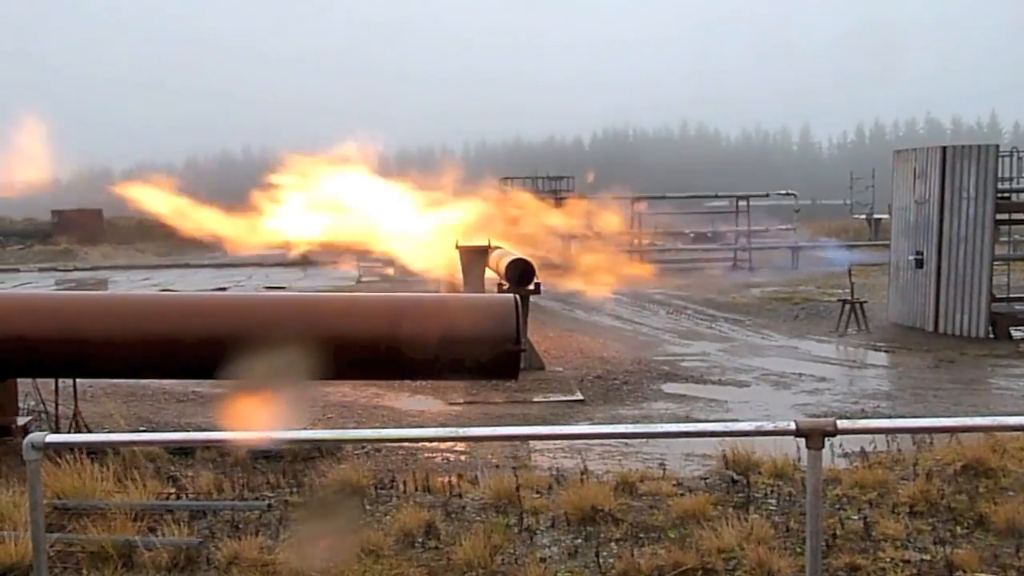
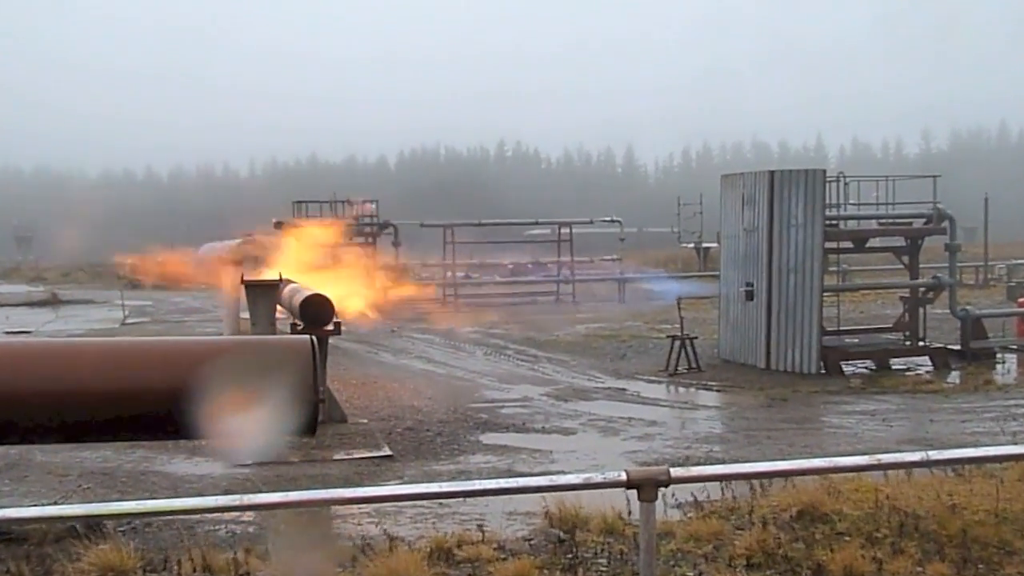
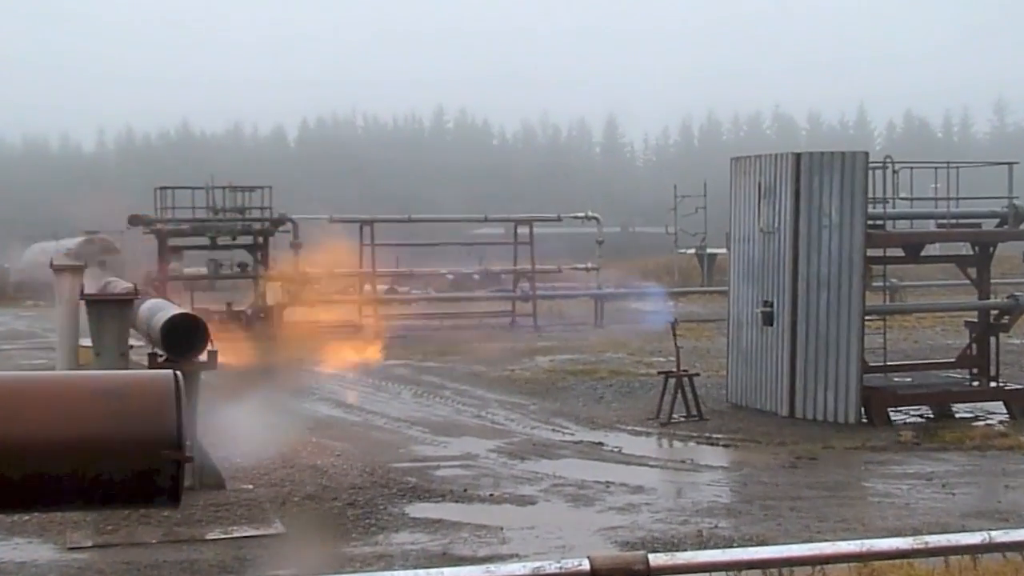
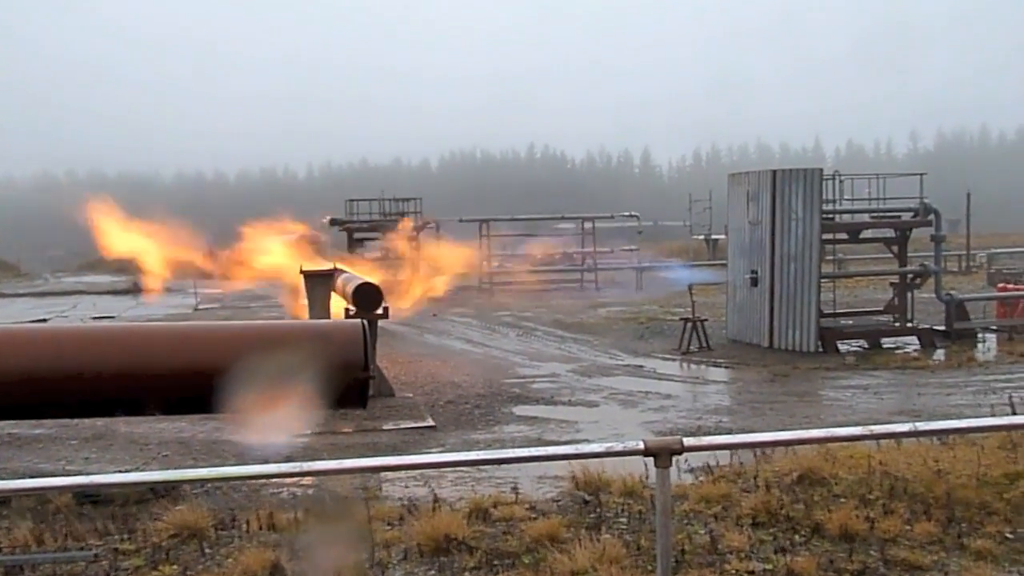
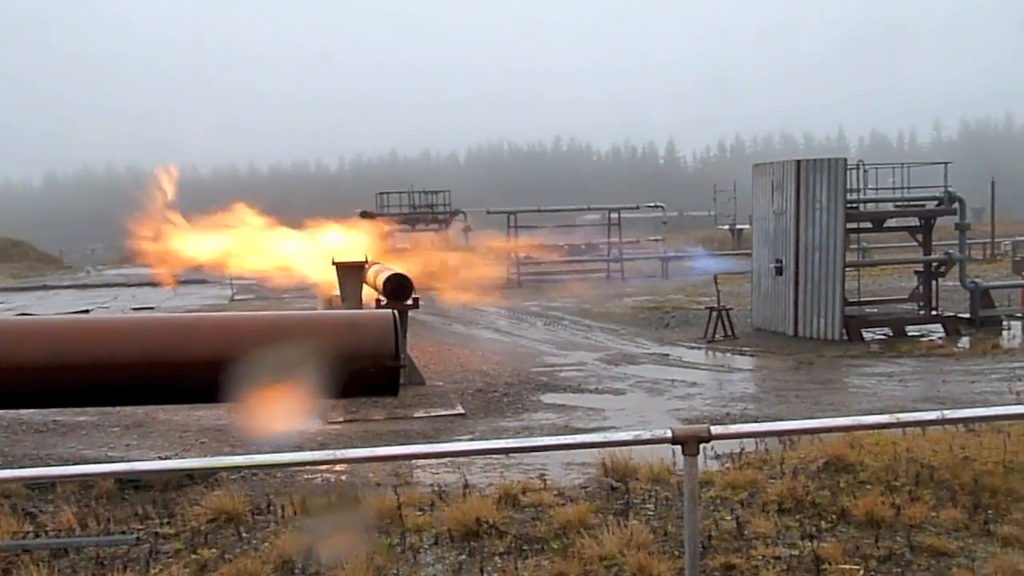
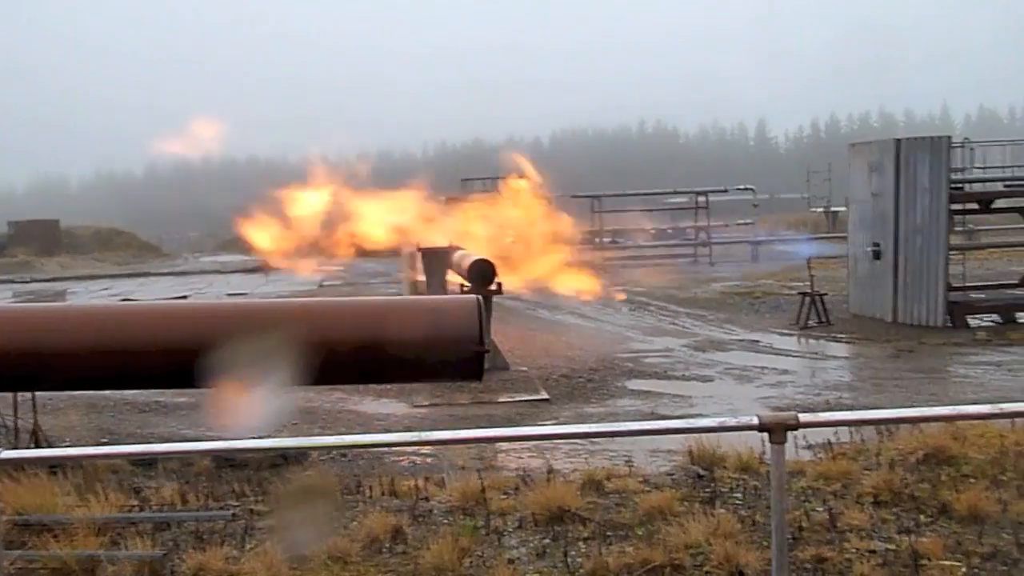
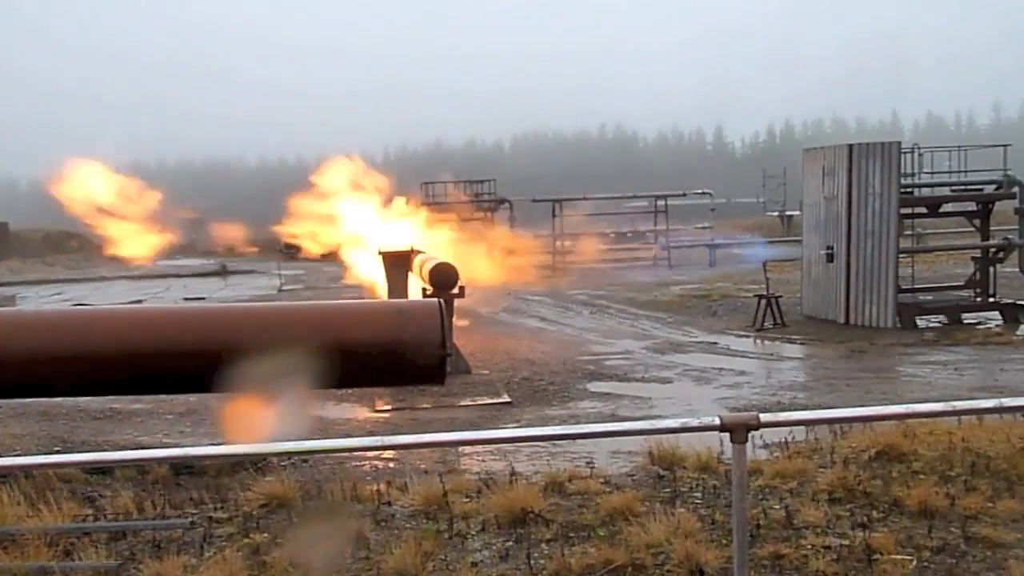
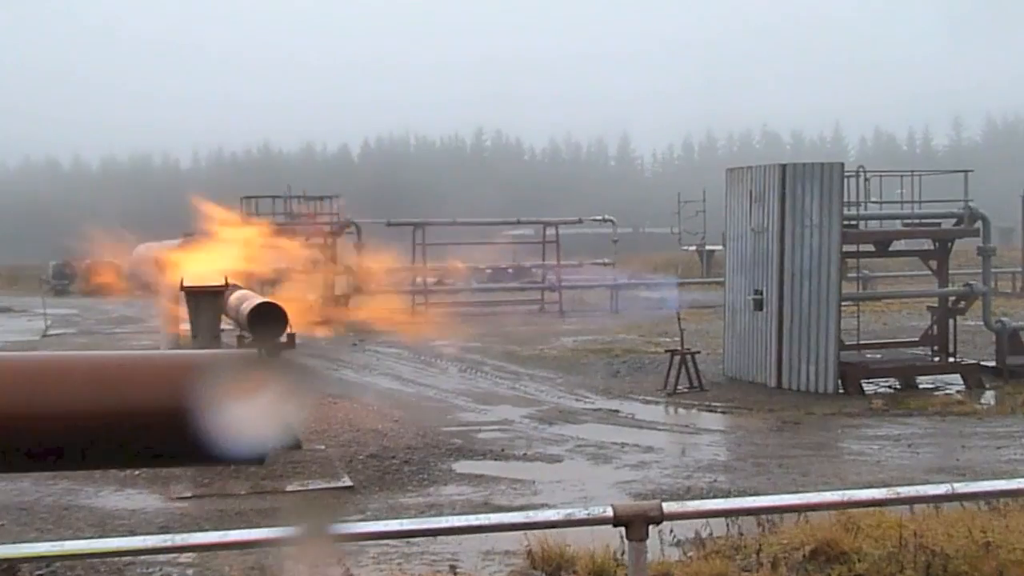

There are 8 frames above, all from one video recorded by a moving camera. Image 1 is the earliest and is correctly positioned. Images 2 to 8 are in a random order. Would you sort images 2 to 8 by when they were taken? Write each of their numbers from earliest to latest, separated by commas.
6, 7, 5, 4, 2, 8, 3
